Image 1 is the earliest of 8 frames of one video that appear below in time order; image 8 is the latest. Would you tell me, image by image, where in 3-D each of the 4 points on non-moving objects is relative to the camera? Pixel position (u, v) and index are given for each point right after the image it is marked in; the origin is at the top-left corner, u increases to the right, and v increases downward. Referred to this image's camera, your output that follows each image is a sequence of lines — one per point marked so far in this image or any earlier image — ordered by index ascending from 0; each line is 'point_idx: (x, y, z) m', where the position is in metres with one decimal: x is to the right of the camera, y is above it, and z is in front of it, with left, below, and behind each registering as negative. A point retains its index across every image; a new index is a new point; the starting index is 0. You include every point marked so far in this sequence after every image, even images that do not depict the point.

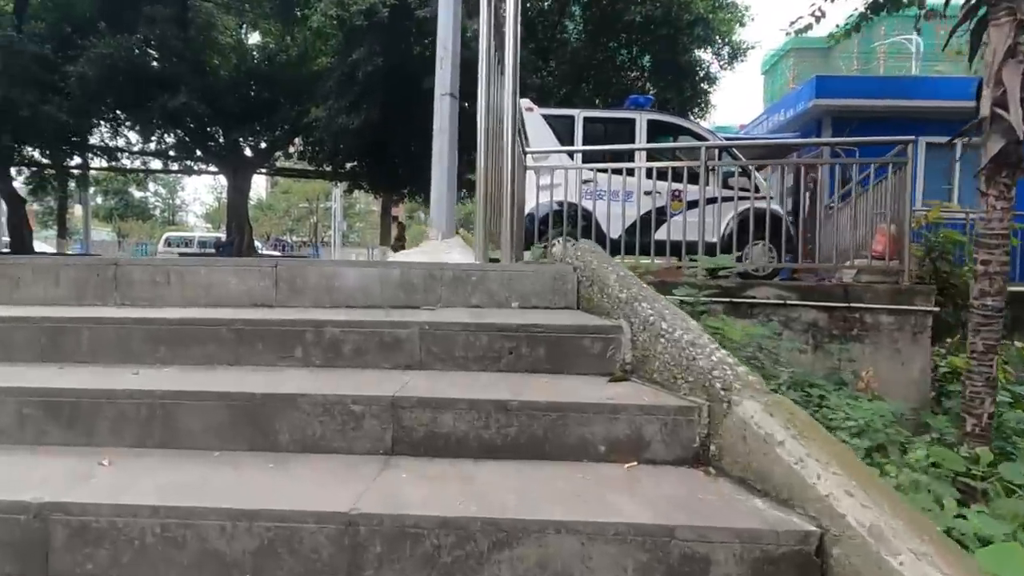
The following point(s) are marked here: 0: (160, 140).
0: (-11.9, +5.1, +18.4) m
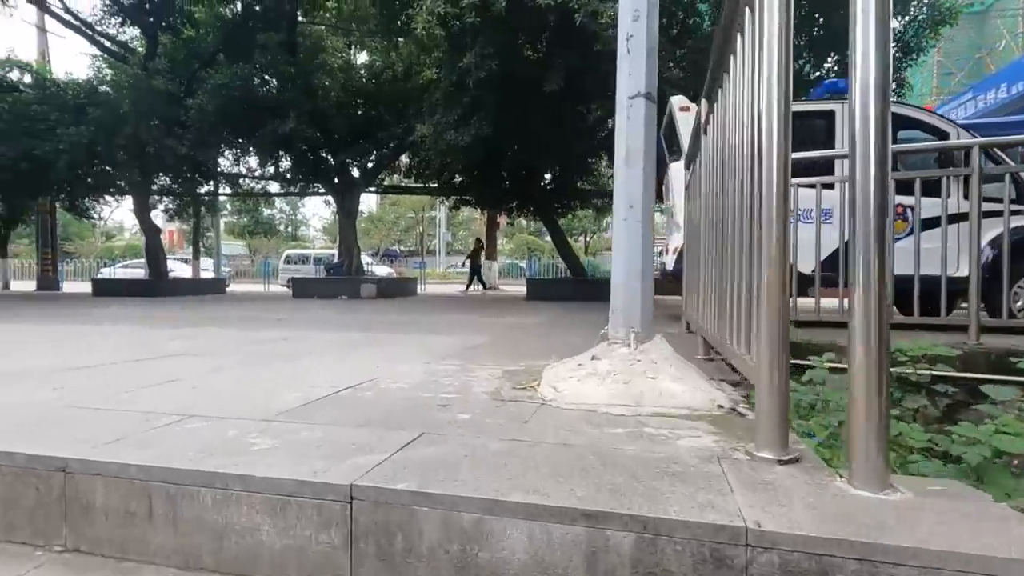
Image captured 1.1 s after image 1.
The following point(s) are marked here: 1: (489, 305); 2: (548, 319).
0: (-8.1, +4.3, +18.5) m
1: (-0.6, -0.4, +13.4) m
2: (+0.5, -0.5, +7.9) m
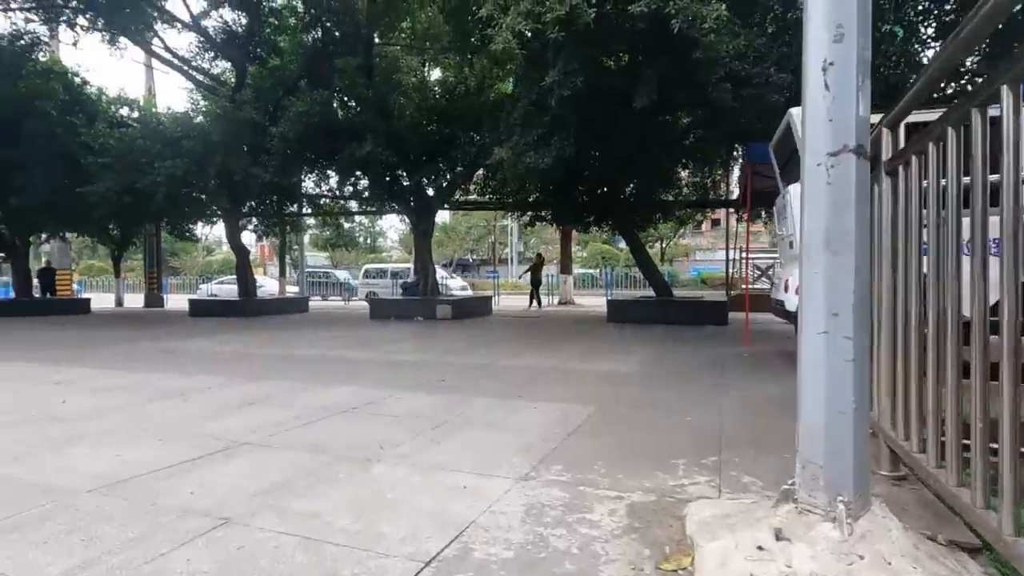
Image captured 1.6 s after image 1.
0: (-5.4, +3.6, +18.7) m
1: (+1.3, -1.0, +12.6) m
2: (+1.7, -1.0, +7.1) m
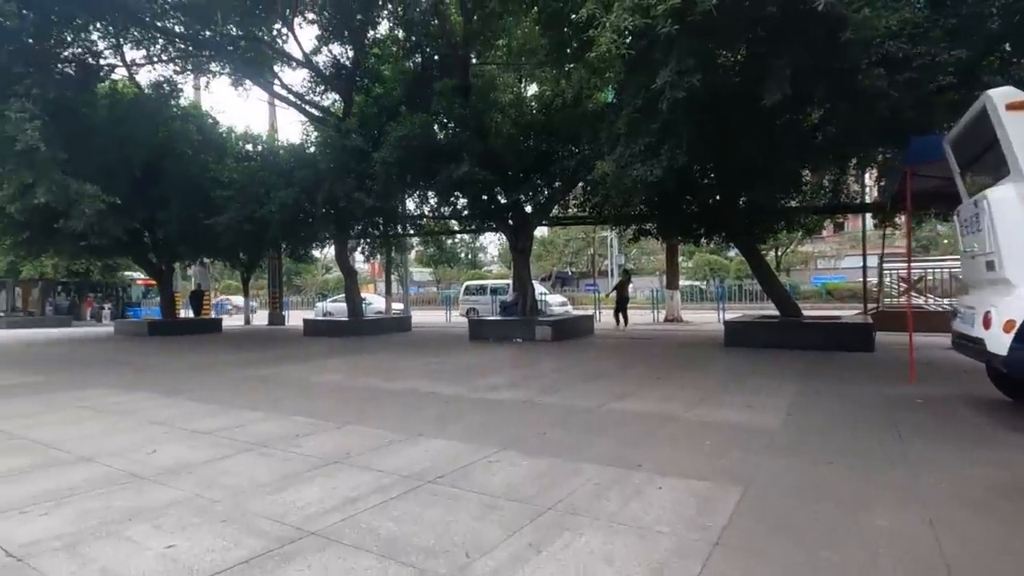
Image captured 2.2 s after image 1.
0: (-2.0, +2.9, +18.7) m
1: (+3.6, -1.5, +11.4) m
2: (+3.0, -1.3, +5.8) m
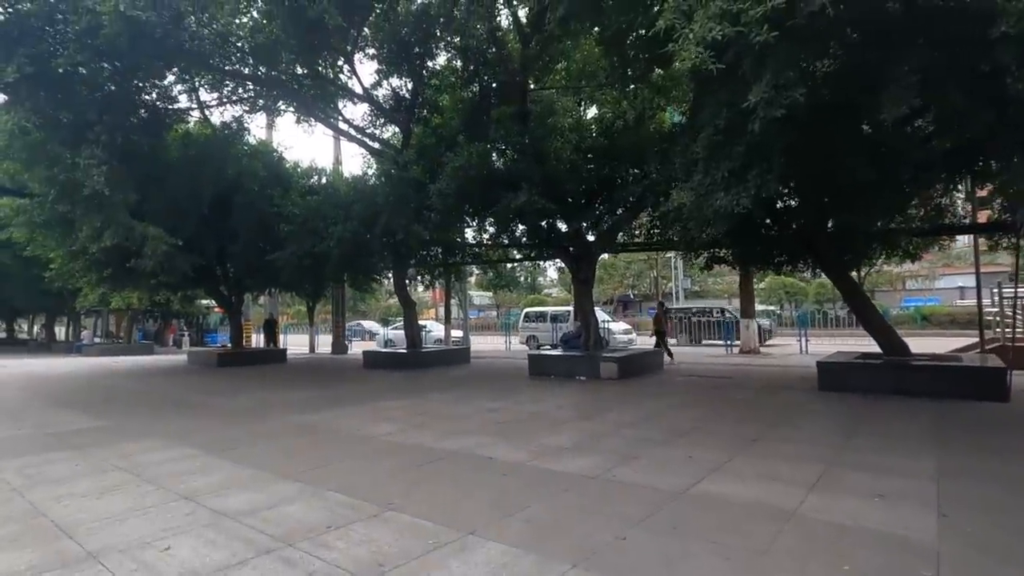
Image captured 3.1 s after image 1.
0: (0.0, +1.8, +18.0) m
1: (+4.8, -2.2, +10.0) m
2: (+3.6, -1.9, +4.5) m
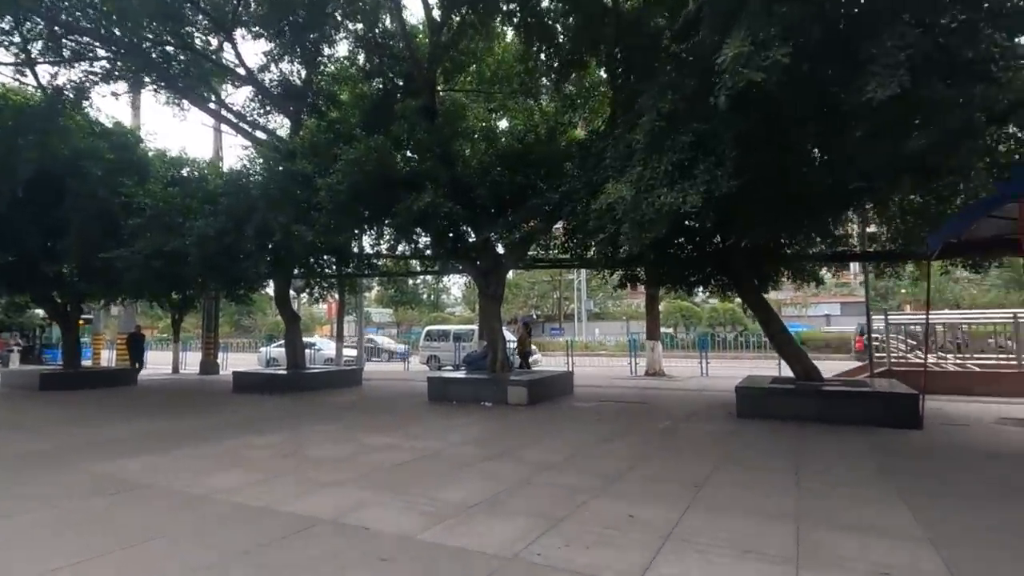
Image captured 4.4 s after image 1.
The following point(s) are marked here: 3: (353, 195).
0: (-2.9, +1.3, +16.1) m
1: (+3.1, -2.5, +8.9) m
2: (+2.9, -2.0, +3.4) m
3: (-4.2, +2.5, +14.2) m
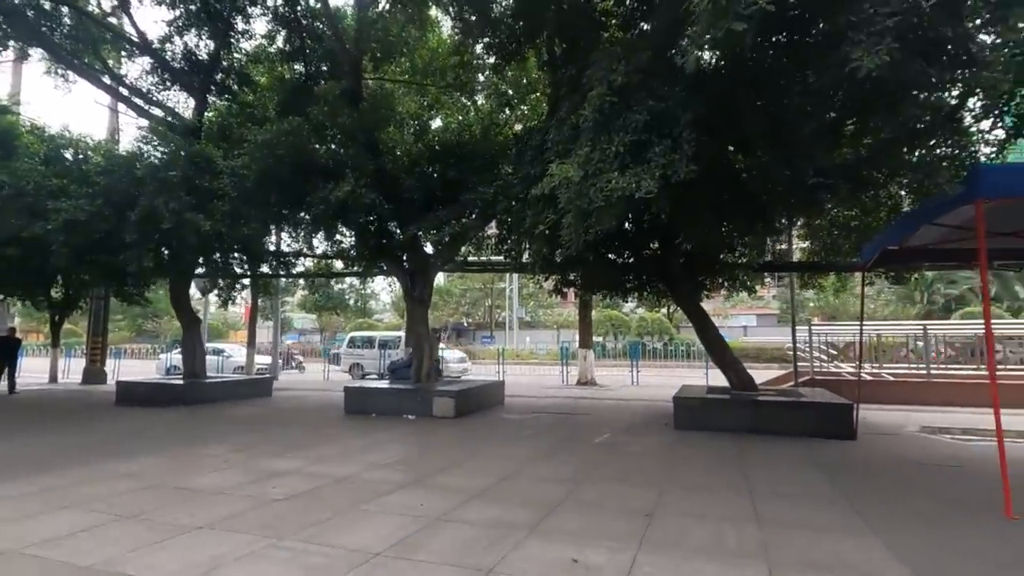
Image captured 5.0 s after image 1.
0: (-4.9, +1.3, +14.7) m
1: (+1.9, -2.6, +8.2) m
2: (+2.4, -1.9, +2.7) m
3: (-5.9, +2.5, +12.6) m
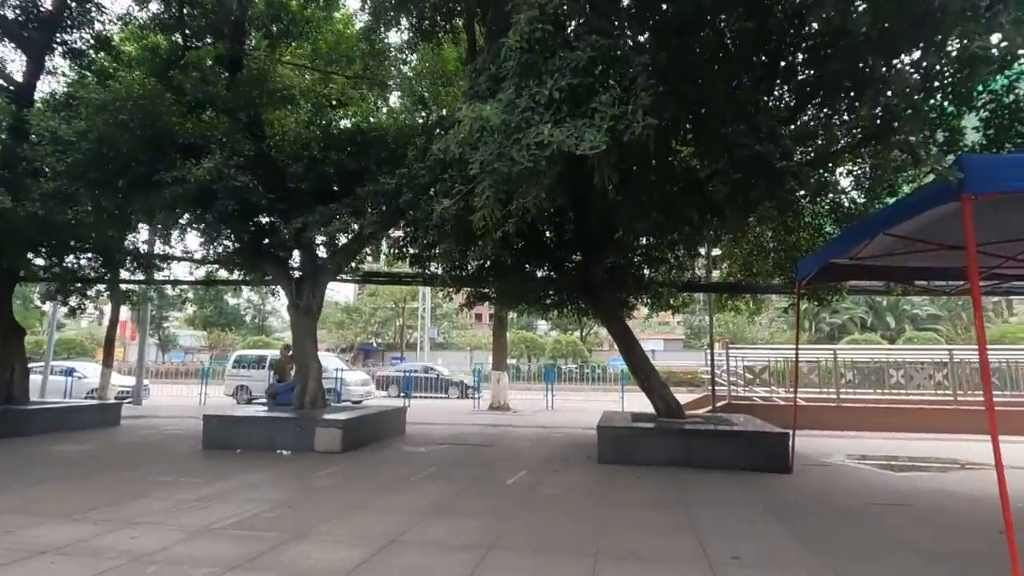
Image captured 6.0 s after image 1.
0: (-7.0, +1.2, +12.2) m
1: (+0.6, -2.7, +6.7) m
2: (+2.0, -1.8, +1.3) m
3: (-7.7, +2.5, +10.0) m
